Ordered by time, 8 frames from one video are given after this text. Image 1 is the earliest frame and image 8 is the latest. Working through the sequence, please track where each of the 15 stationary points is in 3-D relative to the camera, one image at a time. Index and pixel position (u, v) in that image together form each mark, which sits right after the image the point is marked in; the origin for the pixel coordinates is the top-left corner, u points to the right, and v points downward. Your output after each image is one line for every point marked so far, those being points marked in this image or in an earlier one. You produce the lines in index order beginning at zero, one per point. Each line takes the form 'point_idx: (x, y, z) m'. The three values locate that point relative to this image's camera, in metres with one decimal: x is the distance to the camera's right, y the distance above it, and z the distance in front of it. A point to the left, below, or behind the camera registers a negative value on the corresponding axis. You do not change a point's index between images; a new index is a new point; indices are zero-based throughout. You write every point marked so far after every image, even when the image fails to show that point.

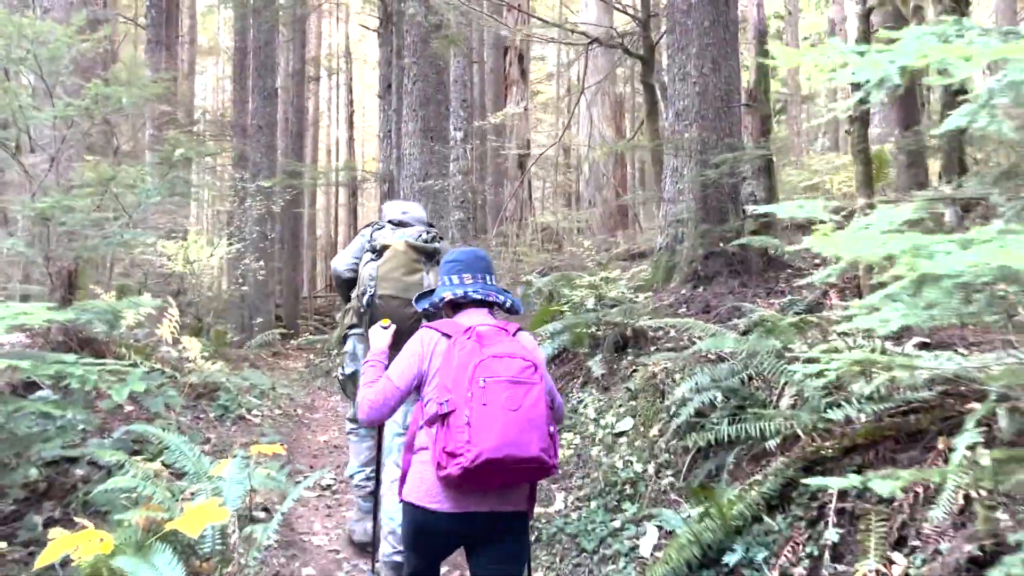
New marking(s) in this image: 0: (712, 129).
0: (+1.5, +1.2, +6.8) m
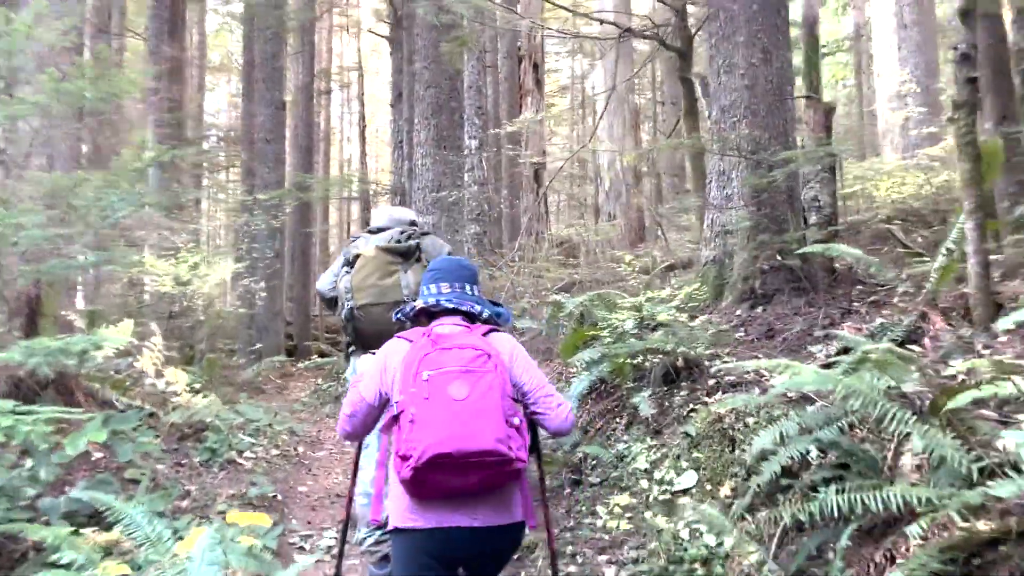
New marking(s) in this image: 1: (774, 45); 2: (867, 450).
0: (+1.7, +1.1, +6.0) m
1: (+1.8, +1.7, +6.1) m
2: (+1.2, -0.6, +3.1) m
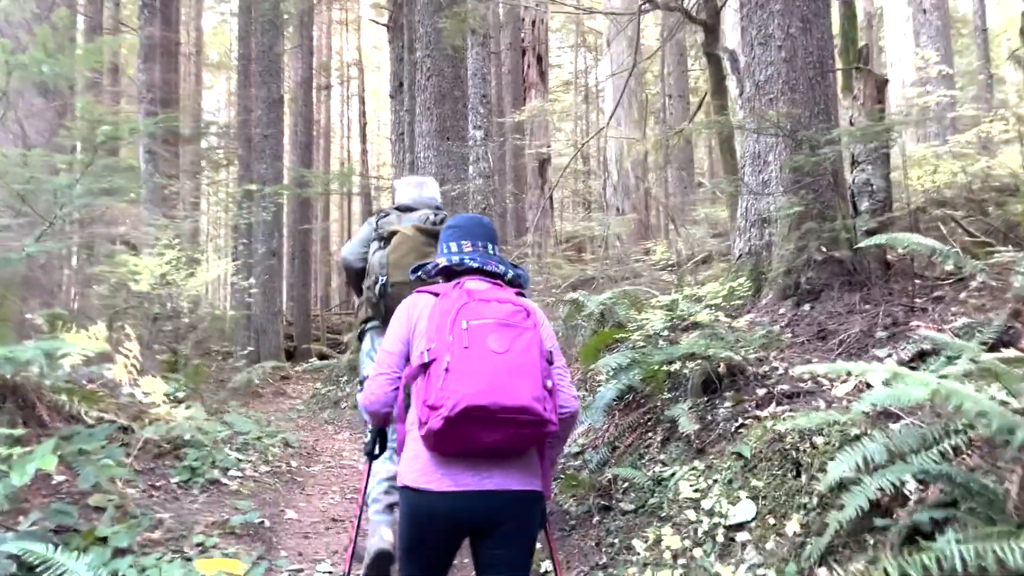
0: (+1.8, +1.1, +5.4) m
1: (+1.9, +1.7, +5.5) m
2: (+1.3, -0.5, +2.5) m
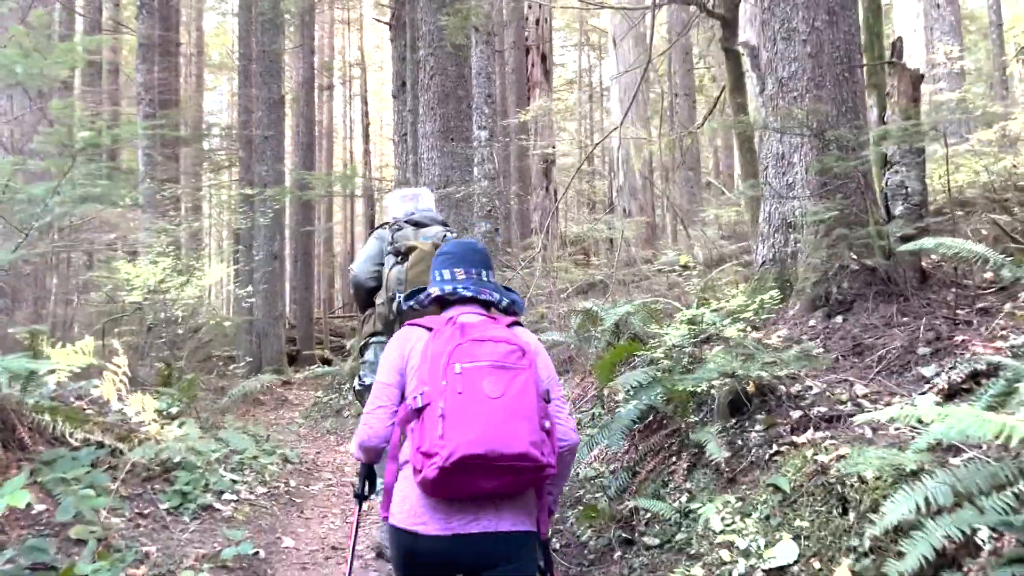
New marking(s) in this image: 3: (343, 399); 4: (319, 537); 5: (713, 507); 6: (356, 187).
0: (+1.8, +1.1, +5.1) m
1: (+1.9, +1.7, +5.2) m
2: (+1.4, -0.6, +2.2) m
3: (-1.9, -1.3, +9.9) m
4: (-1.0, -1.3, +4.7) m
5: (+0.7, -0.8, +3.3) m
6: (-3.1, +2.0, +17.4) m
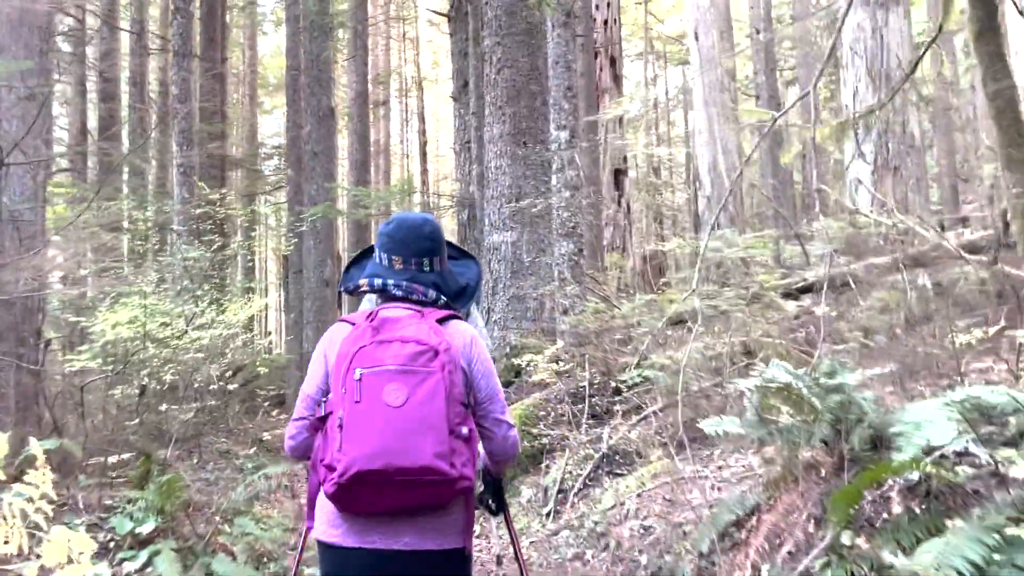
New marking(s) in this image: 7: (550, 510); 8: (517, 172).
0: (+2.3, +0.9, +2.9) m
1: (+2.4, +1.5, +3.1) m
2: (+1.7, -0.7, 0.0) m
3: (-1.0, -1.6, +8.0) m
4: (-0.5, -1.6, +2.7) m
5: (+1.2, -1.0, +1.2) m
6: (-1.7, +1.4, +15.5) m
7: (+0.3, -1.6, +6.2) m
8: (+0.1, +1.3, +9.8) m
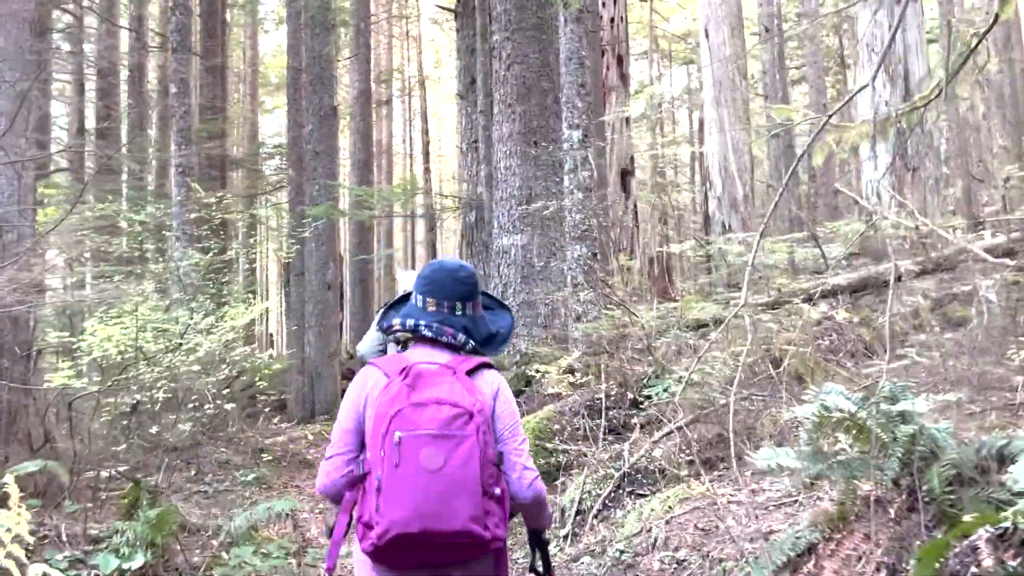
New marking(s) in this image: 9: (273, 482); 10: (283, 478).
0: (+2.4, +0.8, +2.5) m
1: (+2.5, +1.4, +2.7) m
2: (+1.8, -0.8, -0.4) m
3: (-0.9, -1.7, +7.6) m
4: (-0.4, -1.6, +2.4) m
5: (+1.3, -1.0, +0.8) m
6: (-1.6, +1.4, +15.2) m
7: (+0.4, -1.6, +5.8) m
8: (+0.2, +1.2, +9.4) m
9: (-2.8, -2.3, +10.3) m
10: (-2.7, -2.3, +10.5) m
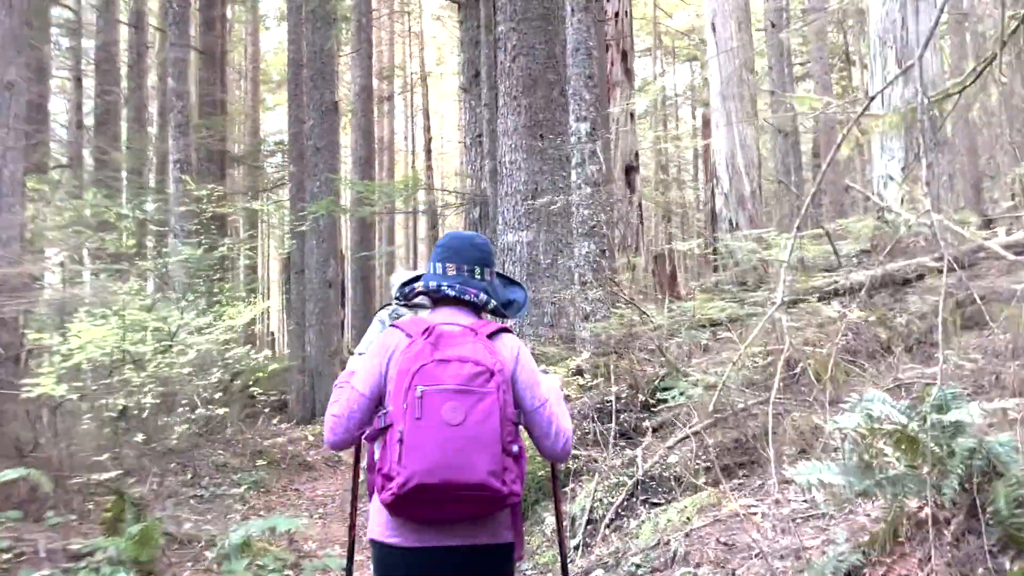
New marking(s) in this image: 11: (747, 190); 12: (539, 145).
0: (+2.5, +0.8, +2.3) m
1: (+2.6, +1.4, +2.4) m
2: (+1.8, -0.8, -0.6) m
3: (-0.9, -1.6, +7.3) m
4: (-0.4, -1.6, +2.1) m
5: (+1.3, -1.0, +0.5) m
6: (-1.6, +1.4, +14.9) m
7: (+0.4, -1.6, +5.5) m
8: (+0.2, +1.2, +9.1) m
9: (-2.7, -2.2, +10.0) m
10: (-2.7, -2.2, +10.2) m
11: (+3.8, +1.6, +14.3) m
12: (+0.3, +1.5, +9.2) m
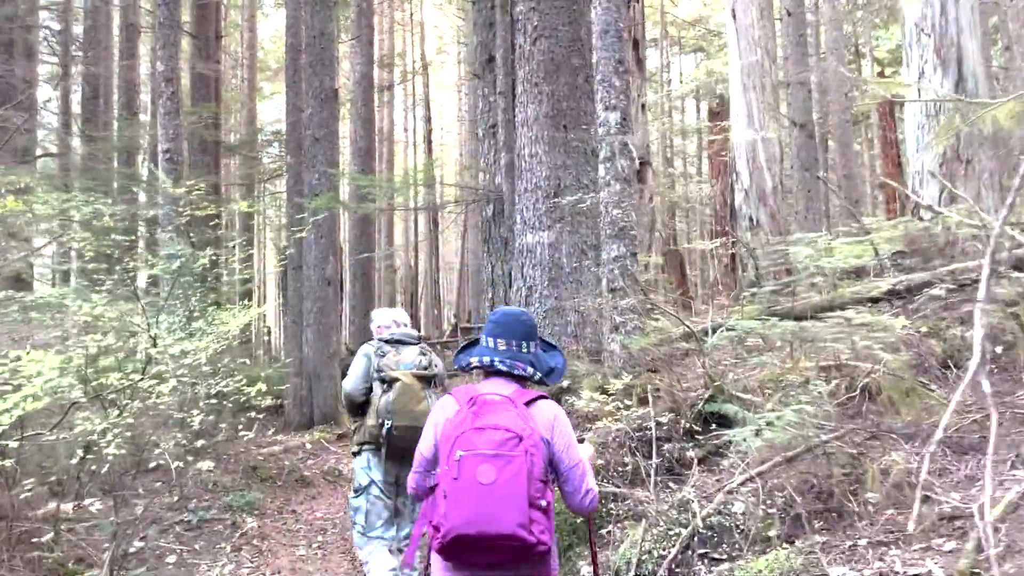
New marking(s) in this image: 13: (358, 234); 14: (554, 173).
0: (+2.7, +0.7, +1.4) m
1: (+2.8, +1.3, +1.6) m
2: (+2.0, -1.0, -1.5) m
3: (-0.7, -1.7, +6.5) m
4: (-0.2, -1.7, +1.3) m
5: (+1.5, -1.2, -0.3) m
6: (-1.4, +1.4, +14.0) m
7: (+0.6, -1.7, +4.7) m
8: (+0.4, +1.2, +8.3) m
9: (-2.6, -2.3, +9.2) m
10: (-2.5, -2.3, +9.4) m
11: (+4.0, +1.6, +13.5) m
12: (+0.5, +1.4, +8.4) m
13: (-2.8, +1.0, +16.3) m
14: (+0.4, +1.1, +8.3) m
